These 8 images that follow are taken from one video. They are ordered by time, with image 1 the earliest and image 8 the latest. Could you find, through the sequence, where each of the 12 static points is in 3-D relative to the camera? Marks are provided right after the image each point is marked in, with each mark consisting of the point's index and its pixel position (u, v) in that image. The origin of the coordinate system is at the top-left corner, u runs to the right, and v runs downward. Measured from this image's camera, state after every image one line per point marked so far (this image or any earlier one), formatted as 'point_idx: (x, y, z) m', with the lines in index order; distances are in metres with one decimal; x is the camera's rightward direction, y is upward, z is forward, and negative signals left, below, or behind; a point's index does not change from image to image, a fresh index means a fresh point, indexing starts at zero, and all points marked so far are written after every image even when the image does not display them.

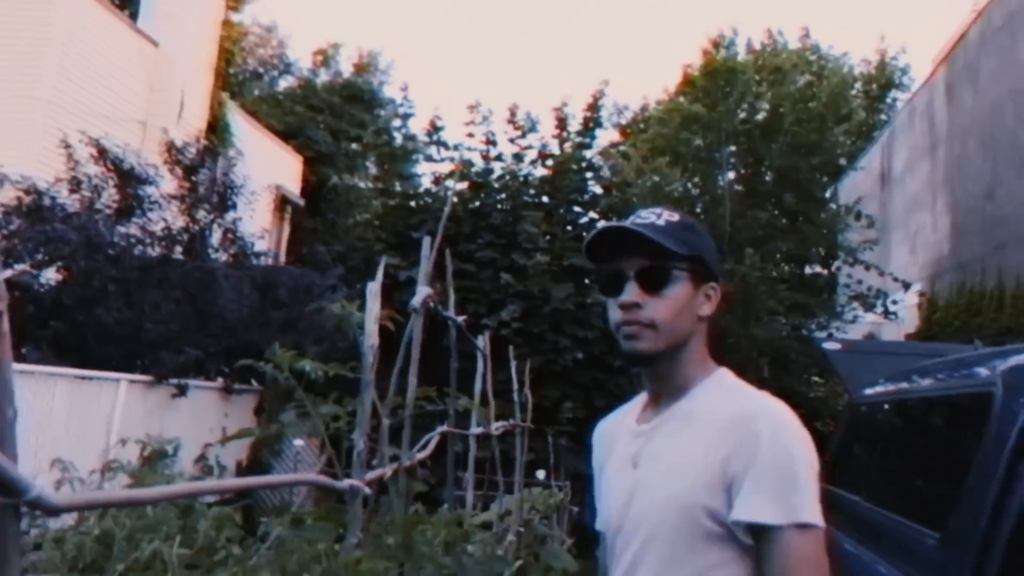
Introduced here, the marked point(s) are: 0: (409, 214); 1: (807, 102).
0: (-1.0, +0.7, +8.1) m
1: (+3.0, +1.9, +8.7) m
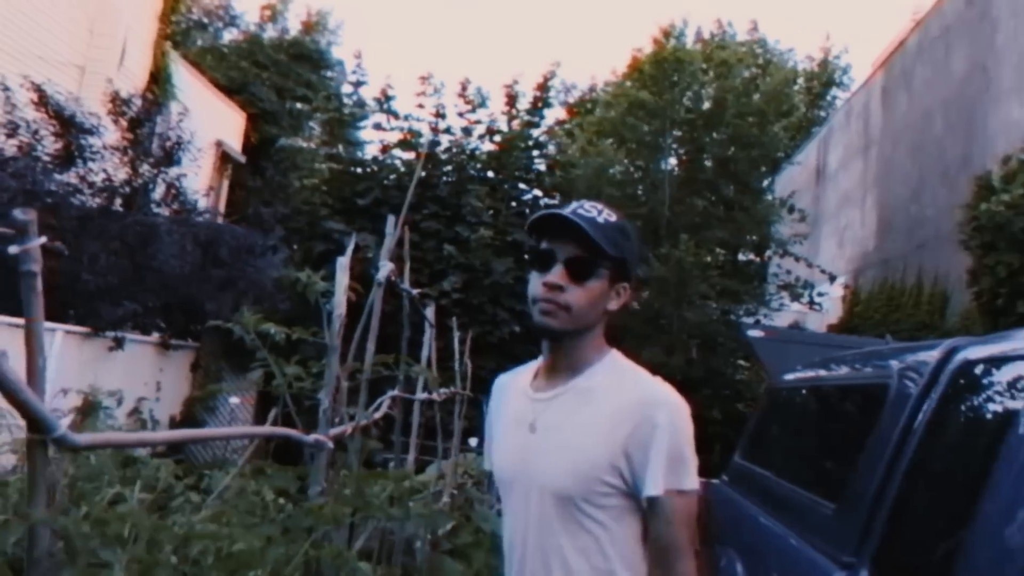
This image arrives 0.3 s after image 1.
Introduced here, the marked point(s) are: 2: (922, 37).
0: (-1.5, +1.0, +8.2) m
1: (+2.5, +2.0, +8.9) m
2: (+4.8, +2.9, +9.9) m
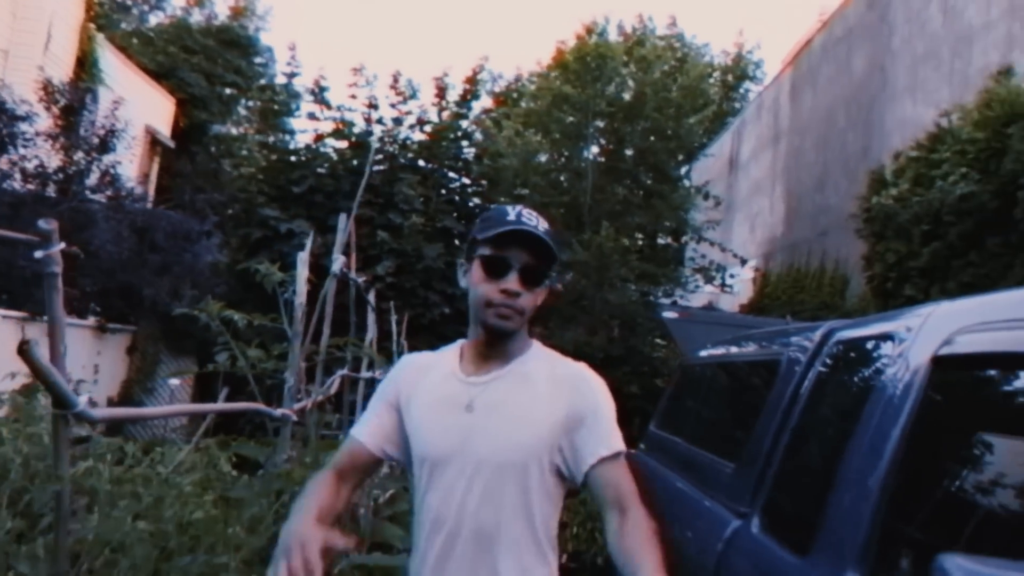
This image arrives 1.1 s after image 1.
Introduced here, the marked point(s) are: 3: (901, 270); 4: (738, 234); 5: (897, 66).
0: (-2.2, +1.2, +8.3) m
1: (+1.7, +2.2, +9.4) m
2: (+3.9, +3.1, +10.6) m
3: (+3.2, +0.1, +7.1) m
4: (+3.5, +0.8, +13.1) m
5: (+4.0, +2.3, +8.9) m
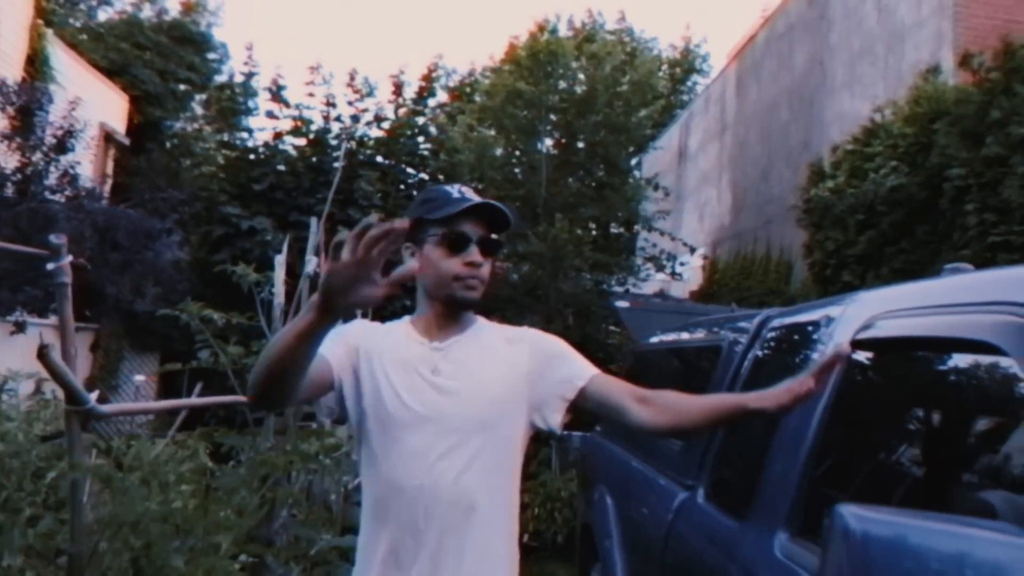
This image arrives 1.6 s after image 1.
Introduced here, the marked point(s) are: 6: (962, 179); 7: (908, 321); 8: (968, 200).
0: (-2.6, +1.2, +8.4) m
1: (+1.2, +2.3, +9.7) m
2: (+3.3, +3.3, +11.0) m
3: (+2.9, +0.3, +7.5) m
4: (+2.8, +1.0, +13.5) m
5: (+3.5, +2.5, +9.3) m
6: (+3.3, +0.8, +6.2) m
7: (+1.2, -0.1, +2.5) m
8: (+3.3, +0.6, +6.2) m
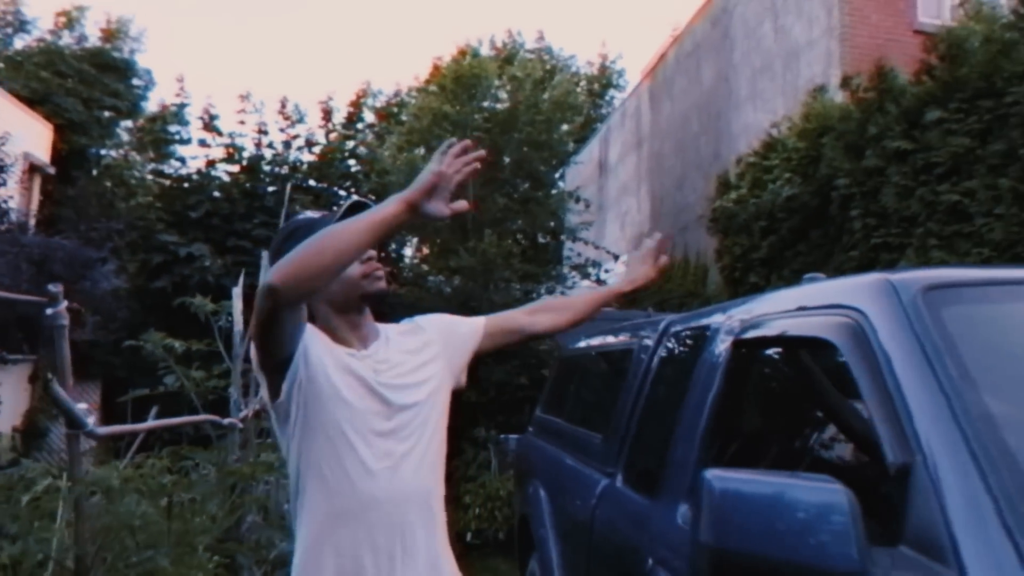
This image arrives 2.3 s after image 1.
0: (-3.3, +1.0, +8.7) m
1: (+0.3, +2.2, +10.3) m
2: (+2.3, +3.3, +11.7) m
3: (+2.2, +0.3, +8.1) m
4: (+1.6, +0.9, +14.1) m
5: (+2.6, +2.5, +10.0) m
6: (+2.7, +0.8, +6.9) m
7: (+1.0, -0.1, +3.0) m
8: (+2.8, +0.6, +6.9) m
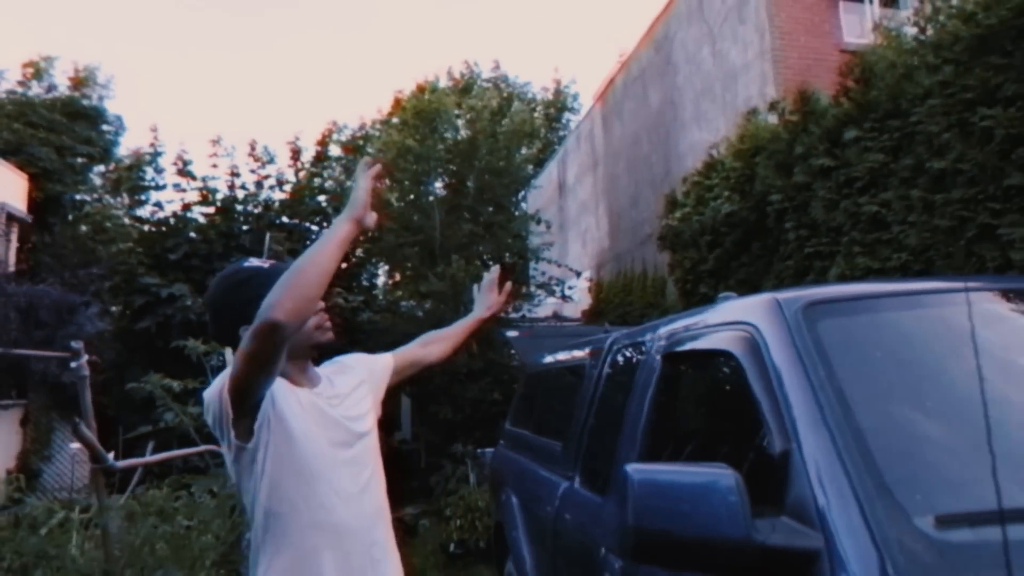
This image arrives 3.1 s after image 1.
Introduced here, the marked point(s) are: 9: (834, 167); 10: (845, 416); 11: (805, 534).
0: (-3.7, +0.6, +9.1) m
1: (-0.2, +2.0, +10.8) m
2: (+1.7, +3.1, +12.3) m
3: (+1.9, +0.2, +8.7) m
4: (+1.1, +0.7, +14.6) m
5: (+2.1, +2.3, +10.6) m
6: (+2.4, +0.8, +7.5) m
7: (+0.8, -0.2, +3.5) m
8: (+2.4, +0.6, +7.5) m
9: (+2.7, +1.0, +7.1) m
10: (+1.1, -0.4, +2.7) m
11: (+0.9, -0.8, +2.6) m
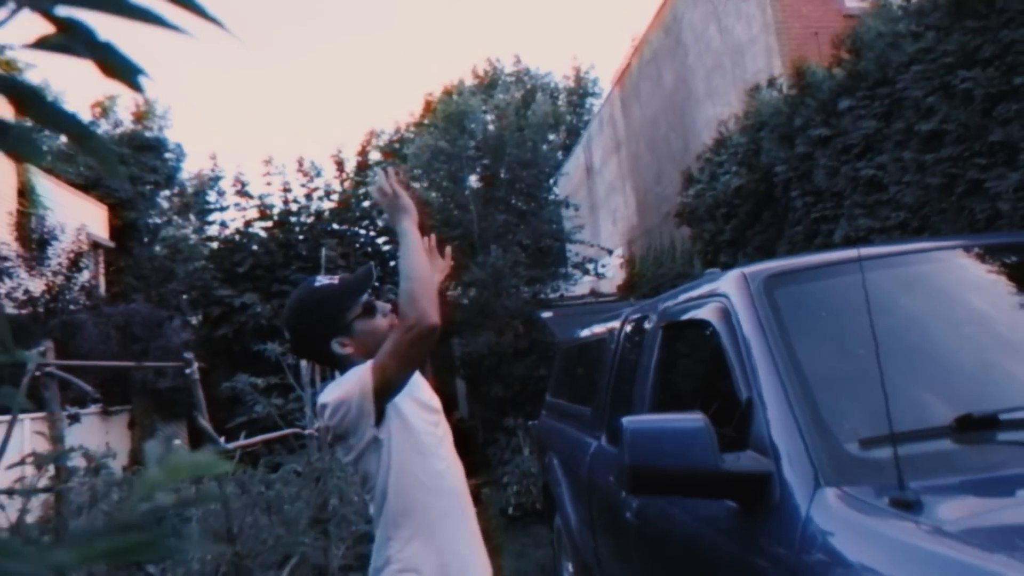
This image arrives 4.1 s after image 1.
0: (-3.4, +0.4, +10.0) m
1: (+0.1, +2.2, +11.5) m
2: (+2.0, +3.5, +12.8) m
3: (+2.2, +0.5, +9.3) m
4: (+1.8, +1.2, +15.3) m
5: (+2.4, +2.8, +11.1) m
6: (+2.6, +1.1, +8.1) m
7: (+0.9, -0.1, +4.2) m
8: (+2.7, +0.9, +8.0) m
9: (+2.9, +1.4, +7.7) m
10: (+1.1, -0.3, +3.4) m
11: (+1.0, -0.7, +3.3) m
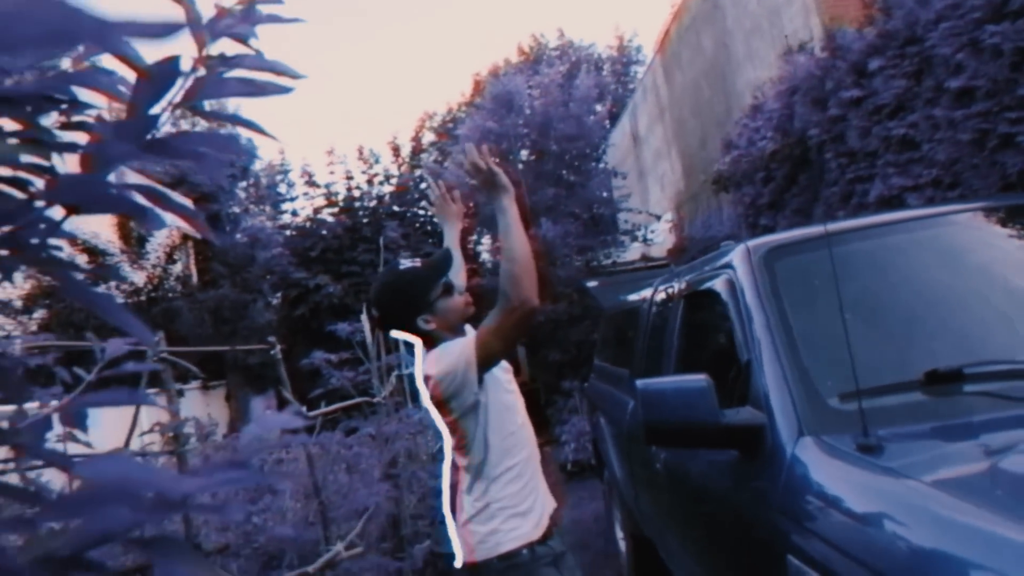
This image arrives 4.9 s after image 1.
0: (-2.7, +0.7, +10.8) m
1: (+0.8, +2.7, +11.9) m
2: (+2.7, +4.1, +13.0) m
3: (+2.8, +0.9, +9.6) m
4: (+2.8, +1.9, +15.6) m
5: (+3.0, +3.3, +11.3) m
6: (+3.1, +1.5, +8.3) m
7: (+1.1, 0.0, +4.7) m
8: (+3.1, +1.3, +8.3) m
9: (+3.3, +1.8, +7.9) m
10: (+1.3, -0.2, +3.9) m
11: (+1.1, -0.6, +3.8) m
